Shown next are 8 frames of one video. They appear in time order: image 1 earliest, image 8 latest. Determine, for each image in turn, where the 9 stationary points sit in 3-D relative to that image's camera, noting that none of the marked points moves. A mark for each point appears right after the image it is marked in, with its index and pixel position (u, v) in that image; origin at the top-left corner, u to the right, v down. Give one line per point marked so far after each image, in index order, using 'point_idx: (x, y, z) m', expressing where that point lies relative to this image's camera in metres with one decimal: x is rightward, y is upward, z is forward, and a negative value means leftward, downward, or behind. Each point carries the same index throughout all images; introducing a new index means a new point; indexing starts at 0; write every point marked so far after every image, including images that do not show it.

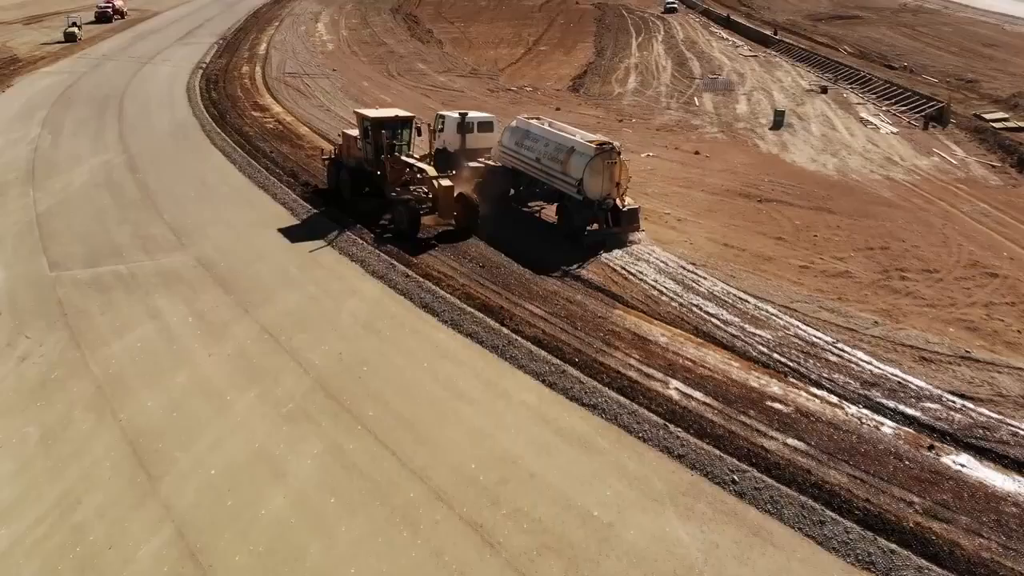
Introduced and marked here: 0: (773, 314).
0: (+3.7, -0.4, +16.7) m
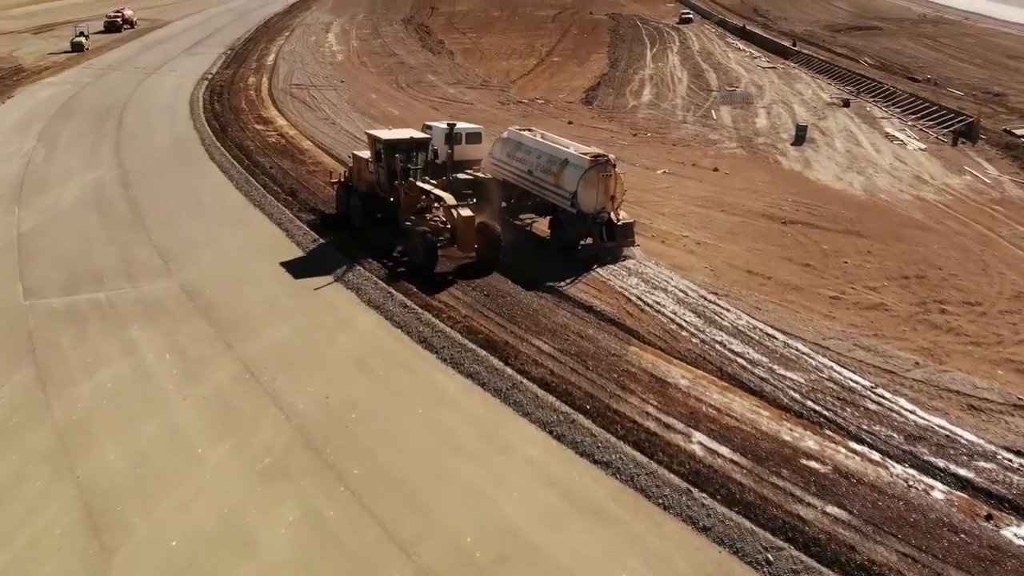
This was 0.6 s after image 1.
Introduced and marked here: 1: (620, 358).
0: (+3.7, -0.9, +15.3) m
1: (+1.4, -0.9, +15.0) m
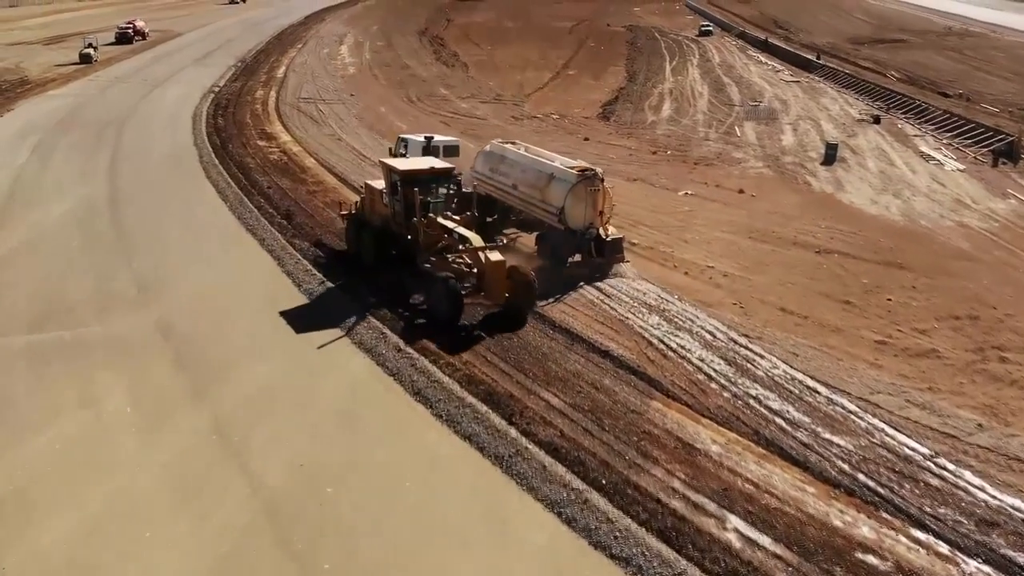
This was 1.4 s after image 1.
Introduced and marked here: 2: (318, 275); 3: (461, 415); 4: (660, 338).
0: (+3.8, -1.4, +13.4) m
1: (+1.4, -1.4, +13.2) m
2: (-2.6, 0.0, +18.8) m
3: (-0.6, -1.4, +13.1) m
4: (+2.0, -0.7, +16.3) m
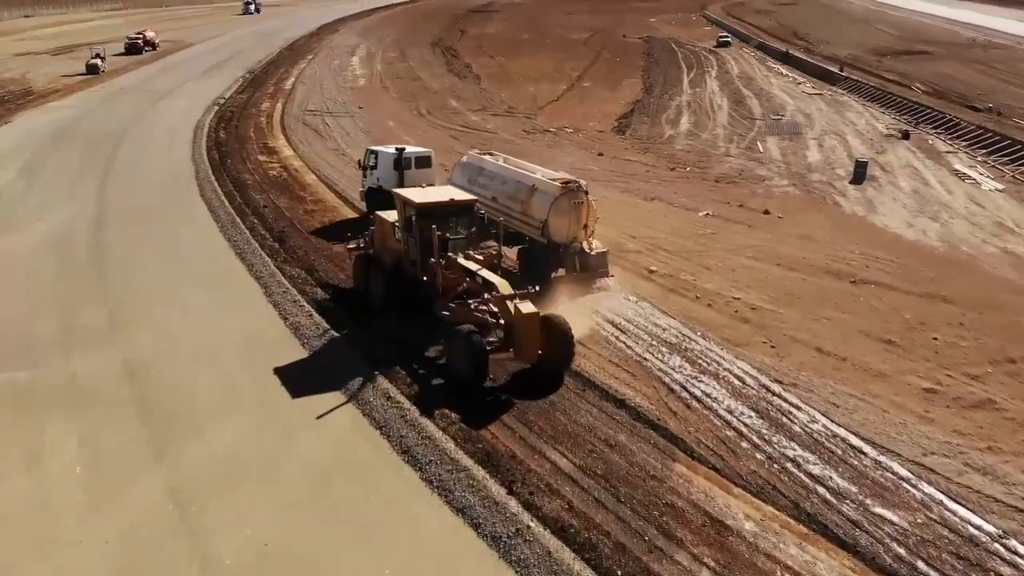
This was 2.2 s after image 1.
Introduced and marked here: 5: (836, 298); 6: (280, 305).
0: (+3.8, -1.9, +11.6) m
1: (+1.4, -1.9, +11.4) m
2: (-2.5, -0.5, +17.1) m
3: (-0.5, -1.9, +11.4) m
4: (+2.1, -1.2, +14.5) m
5: (+5.1, -0.2, +18.9) m
6: (-3.6, -0.3, +18.3) m
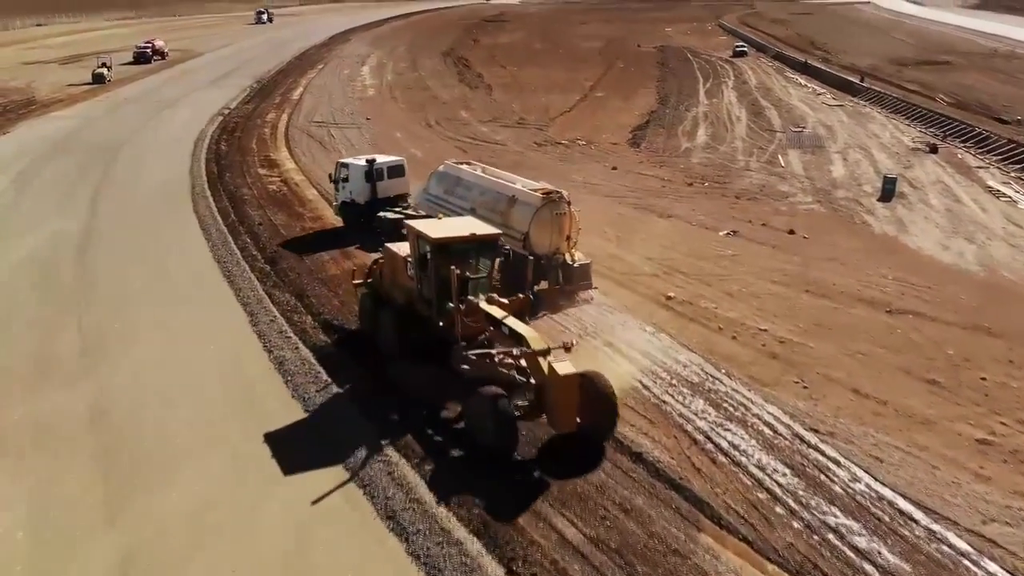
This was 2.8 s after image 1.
0: (+3.8, -2.3, +10.1) m
1: (+1.4, -2.3, +9.9) m
2: (-2.5, -0.9, +15.6) m
3: (-0.5, -2.2, +9.9) m
4: (+2.1, -1.6, +13.0) m
5: (+5.2, -0.6, +17.4) m
6: (-3.5, -0.7, +16.9) m
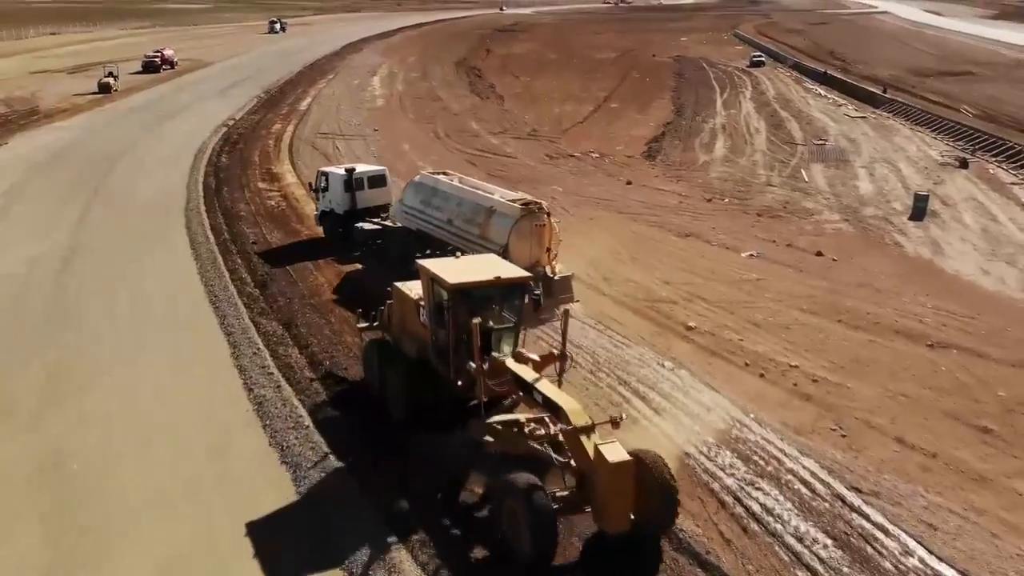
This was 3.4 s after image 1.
0: (+3.8, -2.7, +8.5) m
1: (+1.4, -2.6, +8.4) m
2: (-2.4, -1.3, +14.2) m
3: (-0.6, -2.6, +8.4) m
4: (+2.1, -2.0, +11.5) m
5: (+5.3, -1.1, +15.8) m
6: (-3.4, -1.1, +15.4) m
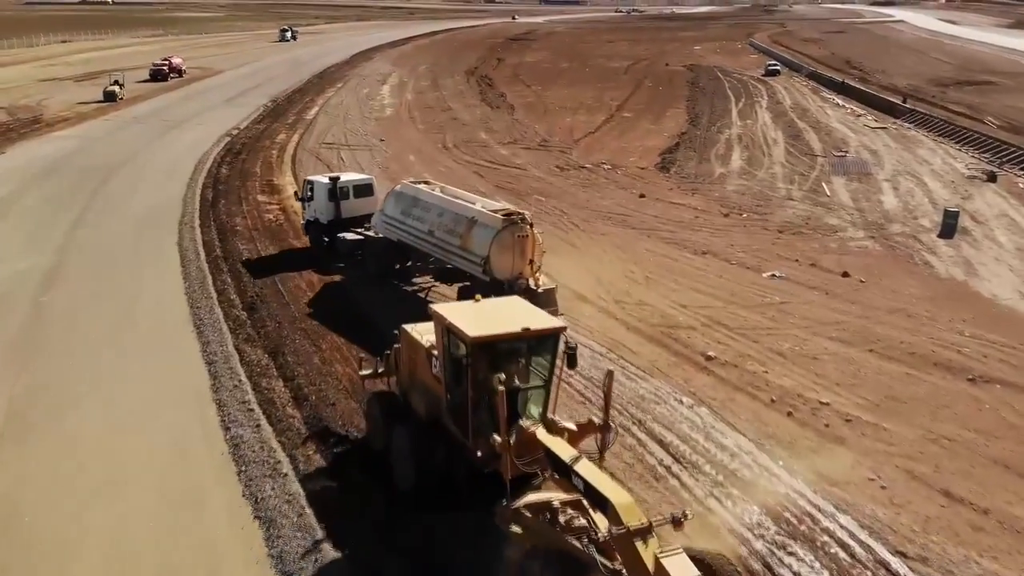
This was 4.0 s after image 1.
0: (+3.8, -3.0, +7.2) m
1: (+1.4, -2.9, +7.0) m
2: (-2.4, -1.6, +12.9) m
3: (-0.6, -2.9, +7.1) m
4: (+2.1, -2.3, +10.1) m
5: (+5.3, -1.4, +14.4) m
6: (-3.4, -1.4, +14.1) m
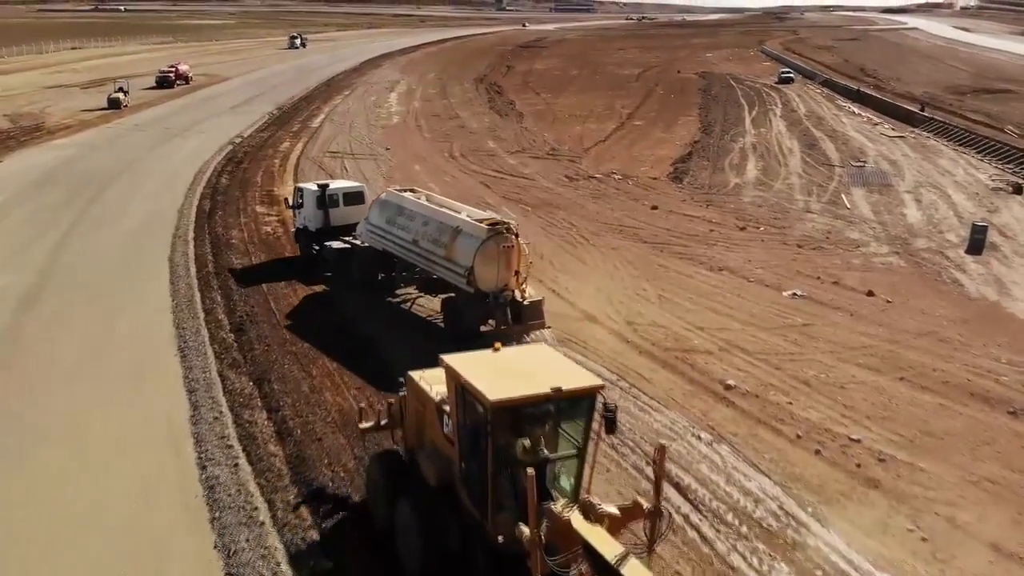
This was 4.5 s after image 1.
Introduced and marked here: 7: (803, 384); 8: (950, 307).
0: (+3.7, -3.2, +6.0) m
1: (+1.3, -3.2, +5.9) m
2: (-2.4, -1.9, +11.7) m
3: (-0.6, -3.1, +6.0) m
4: (+2.1, -2.5, +9.0) m
5: (+5.4, -1.7, +13.2) m
6: (-3.3, -1.7, +13.0) m
7: (+3.7, -1.2, +15.3) m
8: (+7.2, -0.3, +19.6) m
